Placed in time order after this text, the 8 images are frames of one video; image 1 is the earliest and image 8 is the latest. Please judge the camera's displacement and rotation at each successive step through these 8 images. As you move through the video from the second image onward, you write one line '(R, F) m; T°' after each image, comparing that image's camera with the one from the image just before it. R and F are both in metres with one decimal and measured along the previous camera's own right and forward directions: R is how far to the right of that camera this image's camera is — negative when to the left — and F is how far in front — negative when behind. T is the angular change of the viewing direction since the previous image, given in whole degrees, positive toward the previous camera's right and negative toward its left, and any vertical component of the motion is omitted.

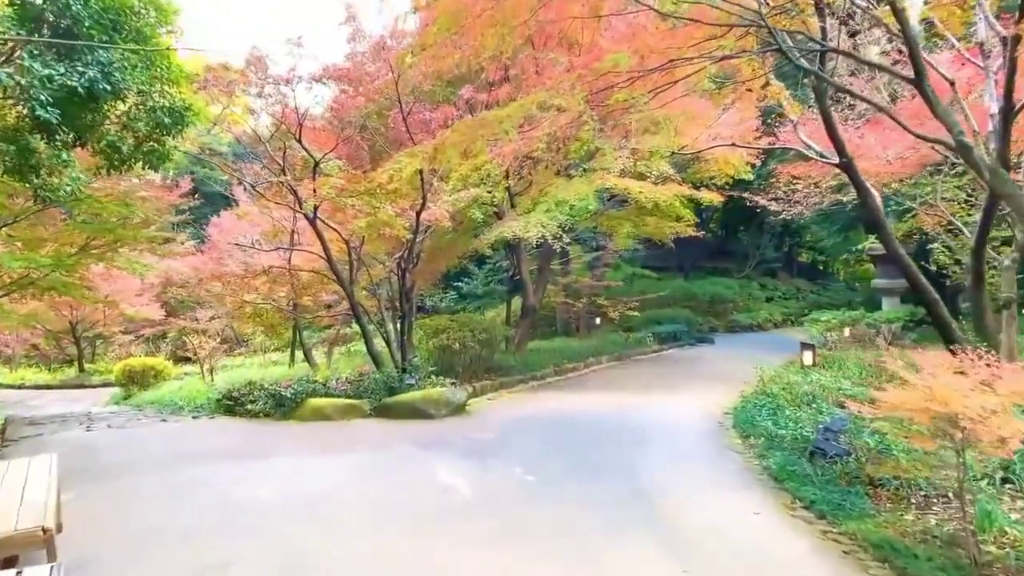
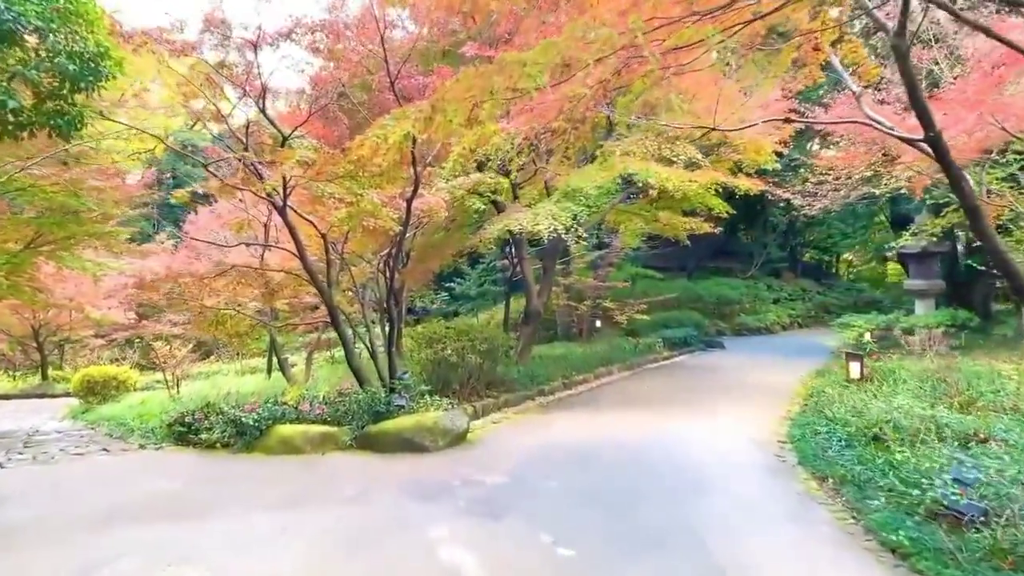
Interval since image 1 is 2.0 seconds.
(-0.2, +1.1) m; +1°
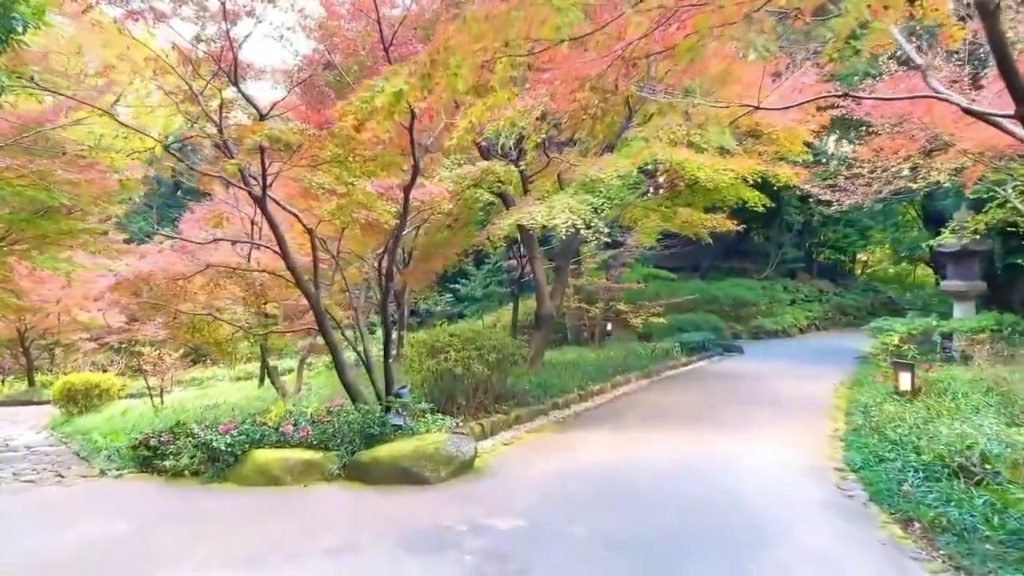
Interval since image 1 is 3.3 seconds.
(-0.1, +0.8) m; 0°
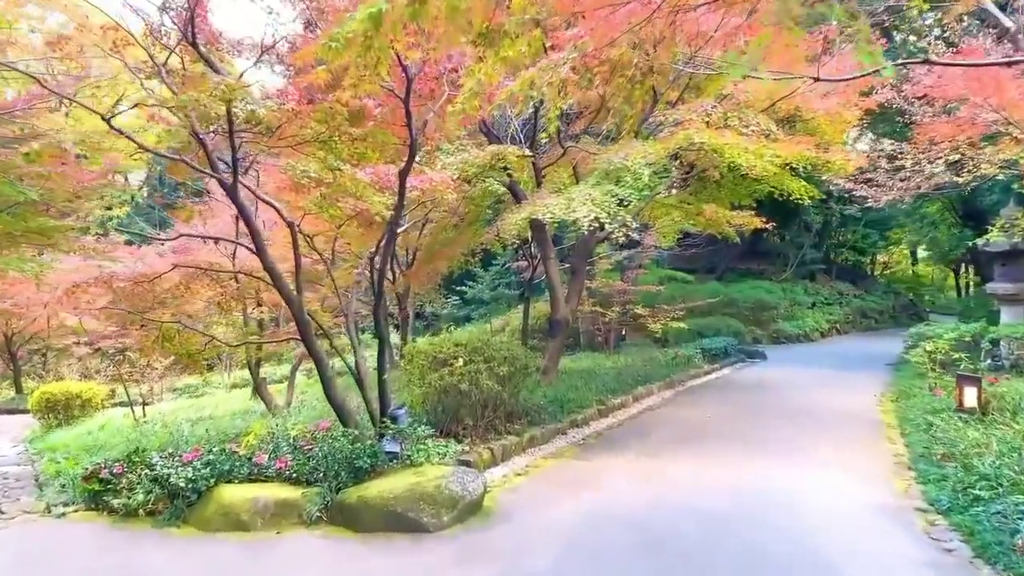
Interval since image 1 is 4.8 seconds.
(-0.1, +0.8) m; -1°
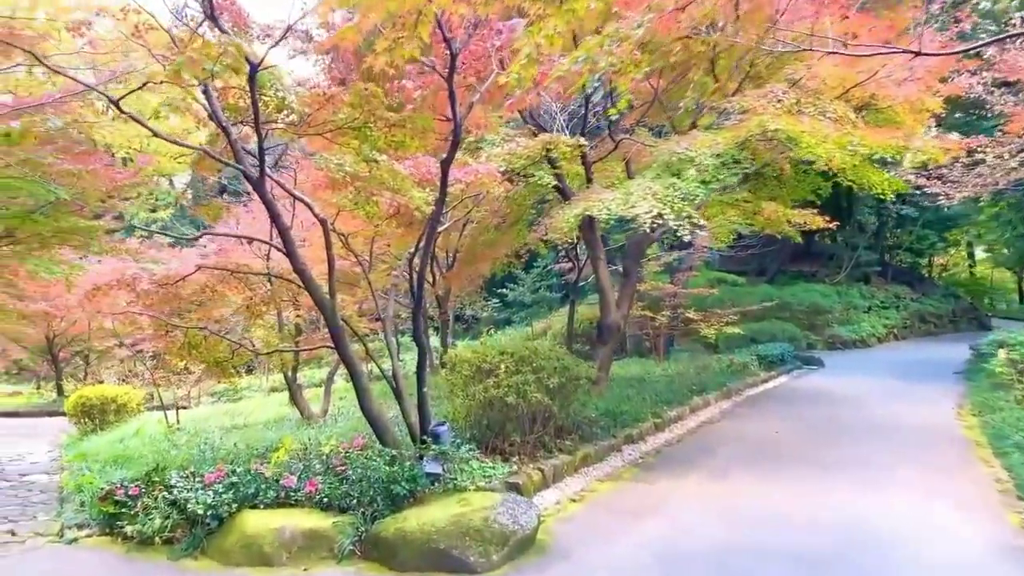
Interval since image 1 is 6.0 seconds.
(-0.1, +0.5) m; -3°
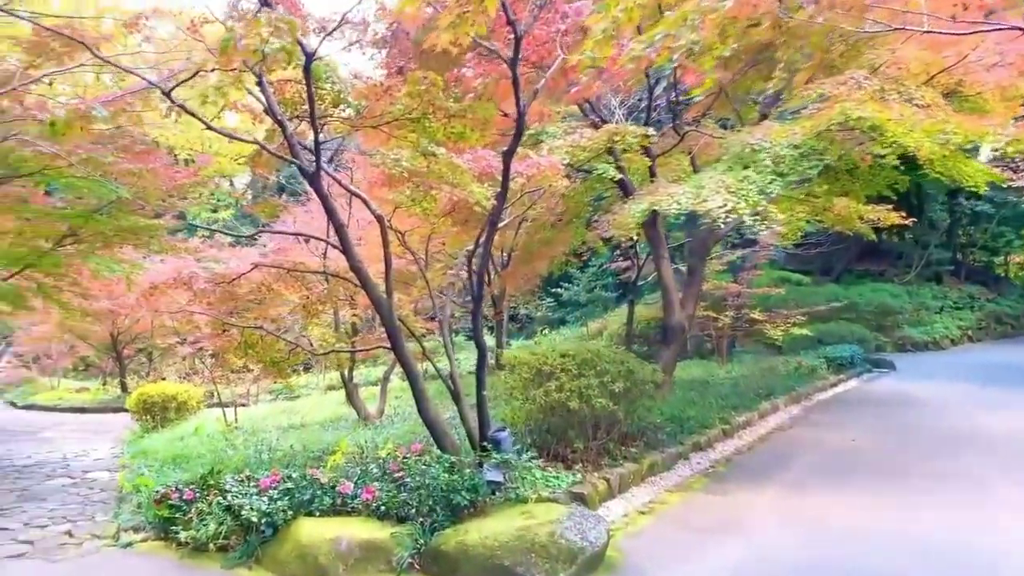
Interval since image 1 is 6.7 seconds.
(-0.1, +0.2) m; -4°
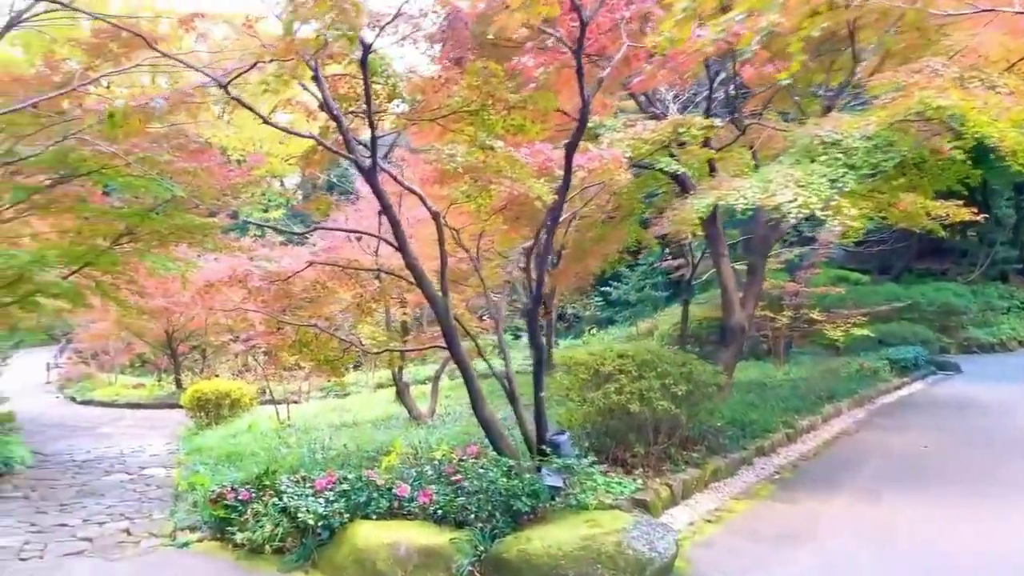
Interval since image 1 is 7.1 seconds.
(-0.1, +0.1) m; -3°
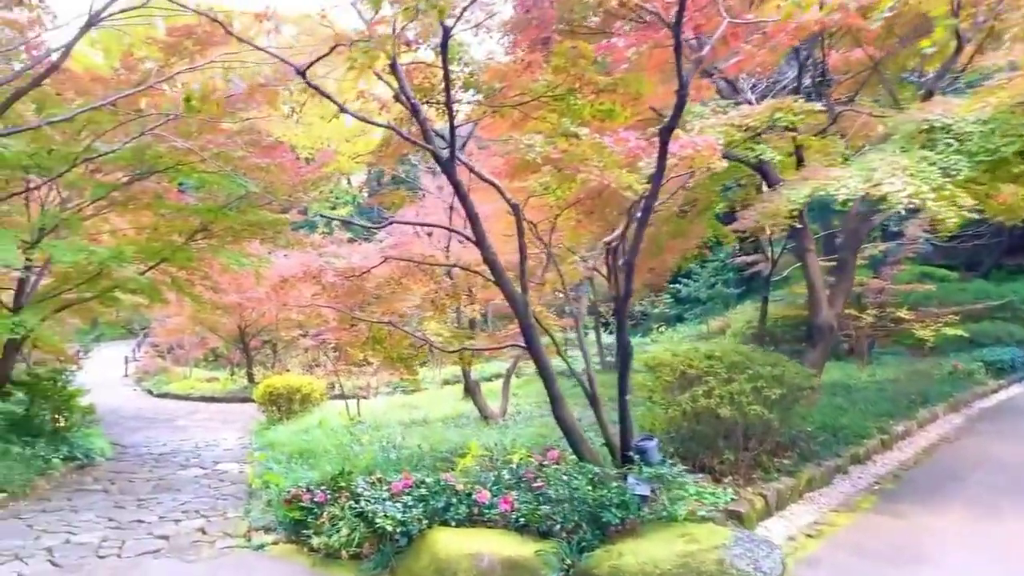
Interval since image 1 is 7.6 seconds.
(-0.1, +0.2) m; -5°
